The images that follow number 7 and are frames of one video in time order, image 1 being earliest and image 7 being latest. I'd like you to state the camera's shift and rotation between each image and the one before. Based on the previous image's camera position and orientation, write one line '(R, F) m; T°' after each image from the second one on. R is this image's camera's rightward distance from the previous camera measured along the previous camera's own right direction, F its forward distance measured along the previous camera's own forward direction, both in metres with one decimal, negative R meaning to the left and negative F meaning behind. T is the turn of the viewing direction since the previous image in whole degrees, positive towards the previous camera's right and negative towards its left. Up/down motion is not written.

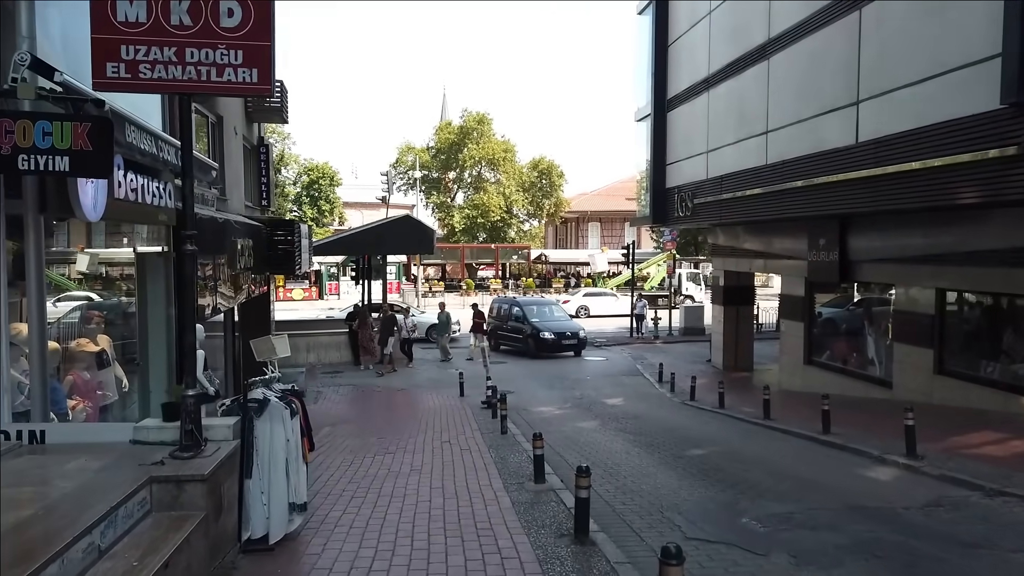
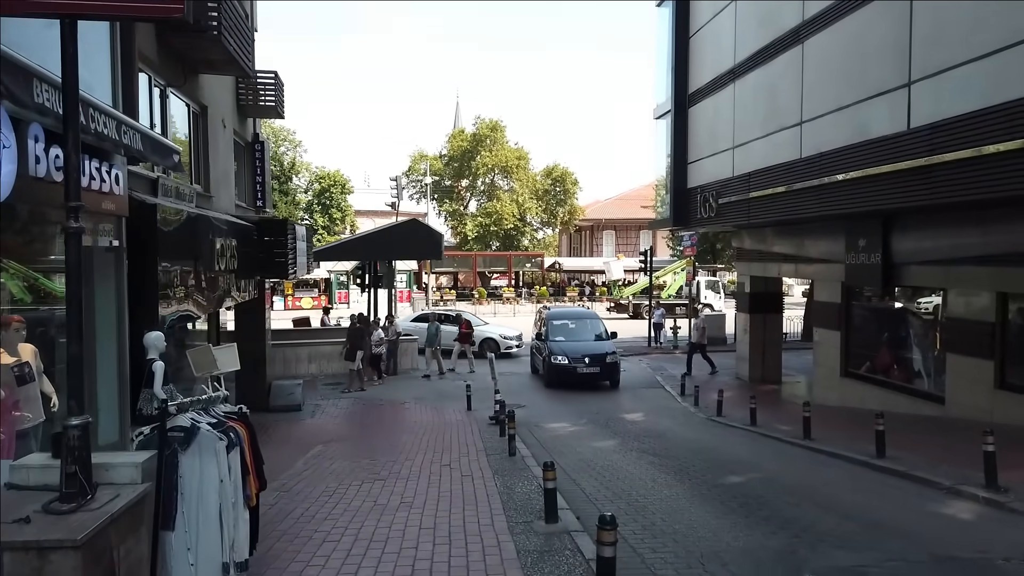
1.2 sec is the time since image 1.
(+0.1, +1.1) m; -1°
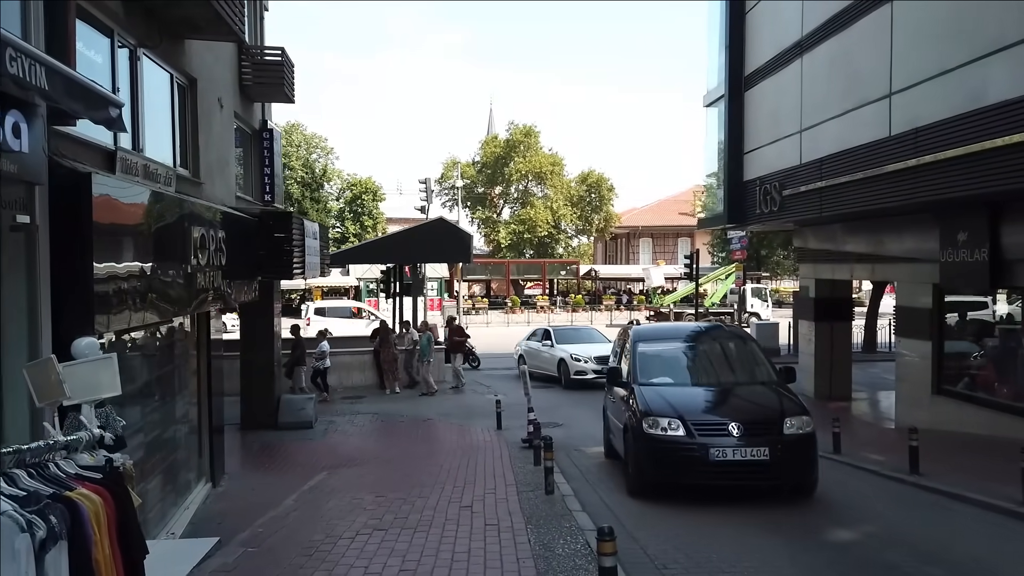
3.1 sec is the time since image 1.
(0.0, +1.7) m; -3°
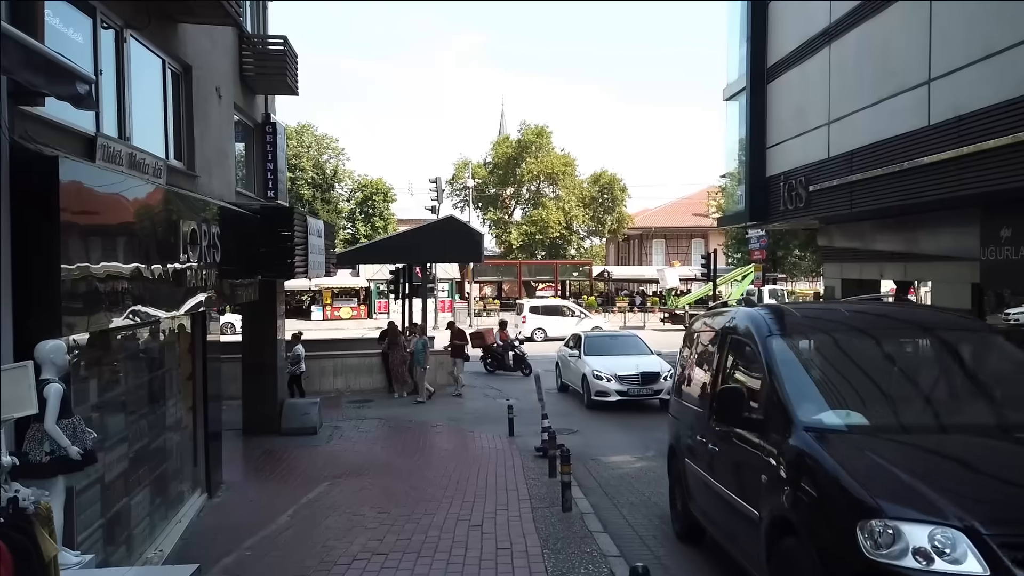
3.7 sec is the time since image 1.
(0.0, +0.6) m; -1°
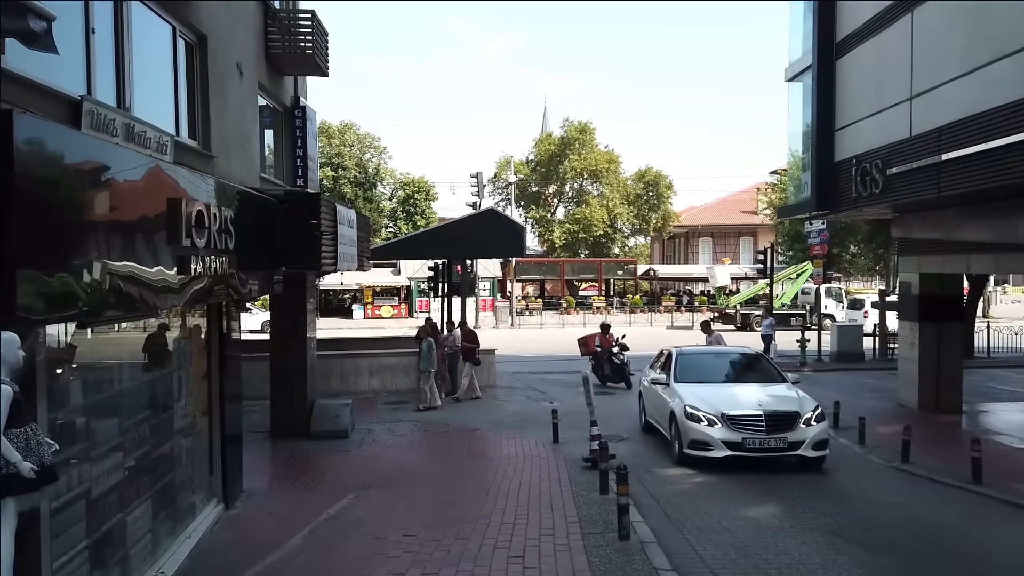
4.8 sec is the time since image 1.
(0.0, +1.0) m; -3°
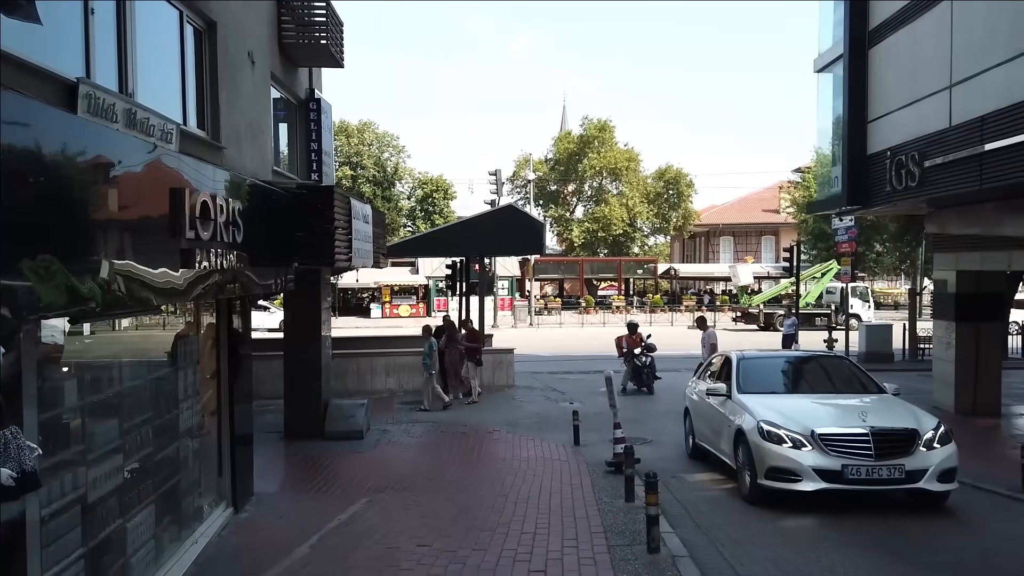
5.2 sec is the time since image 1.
(0.0, +0.4) m; -1°
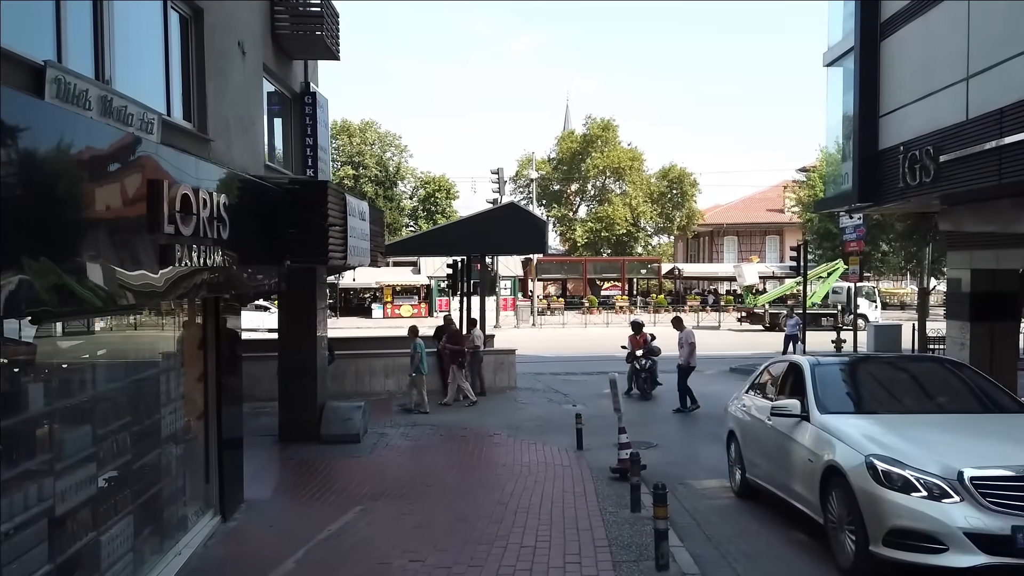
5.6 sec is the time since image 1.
(0.0, +0.4) m; 0°
